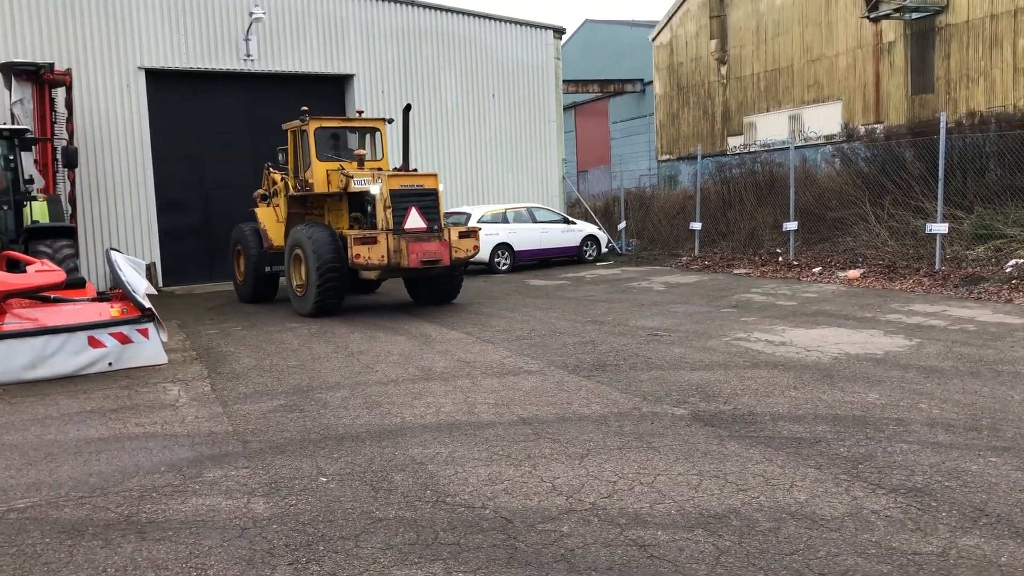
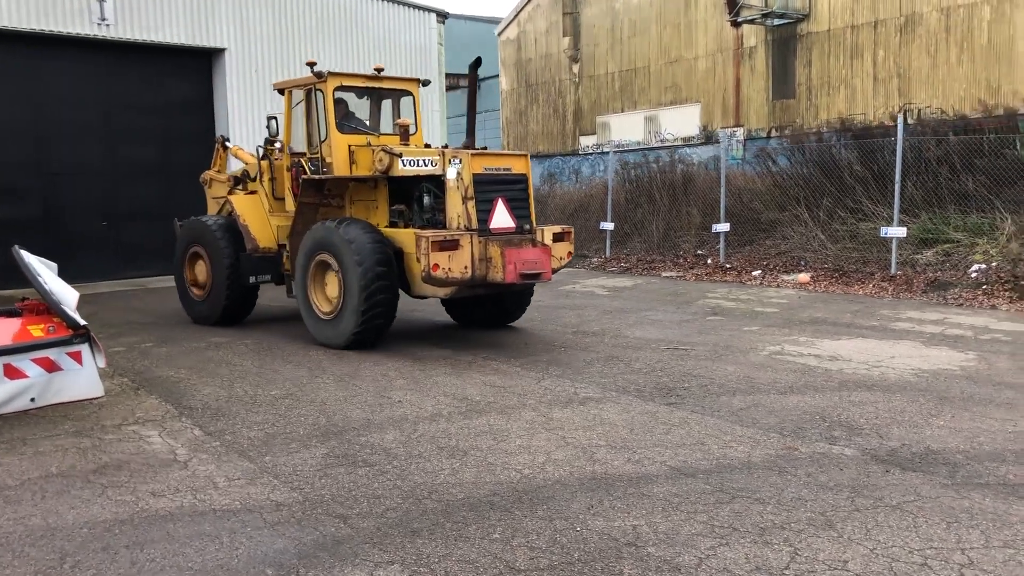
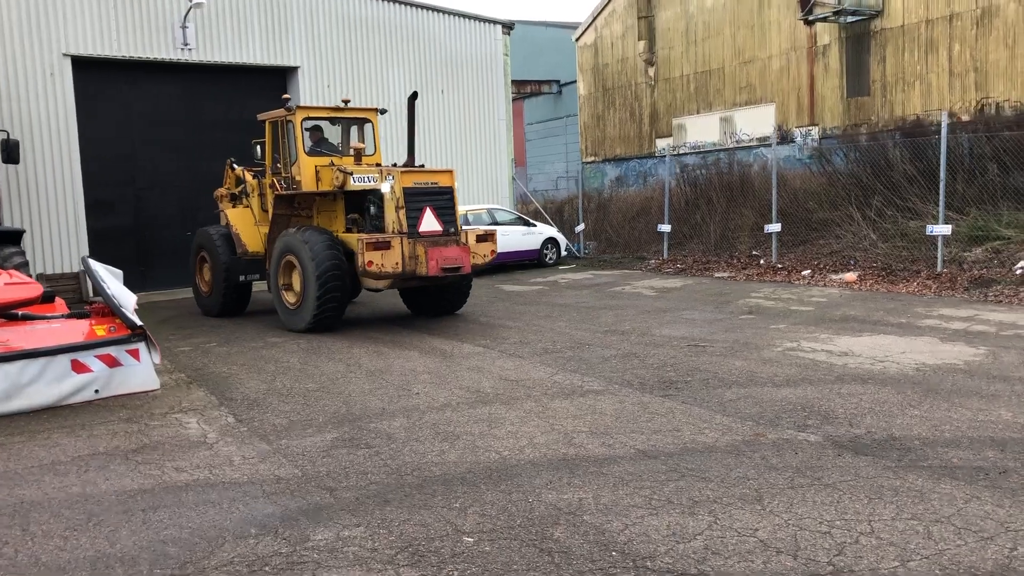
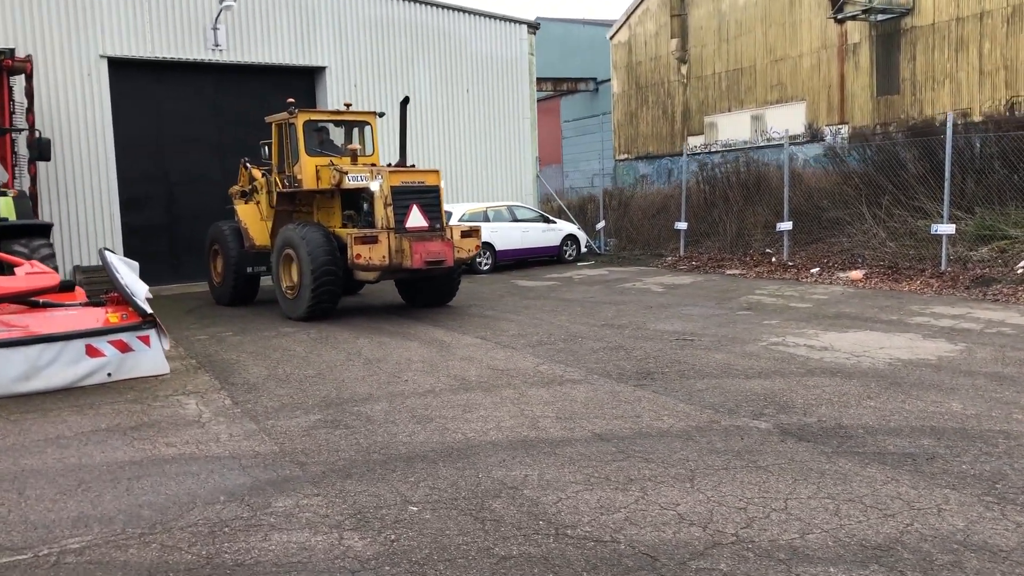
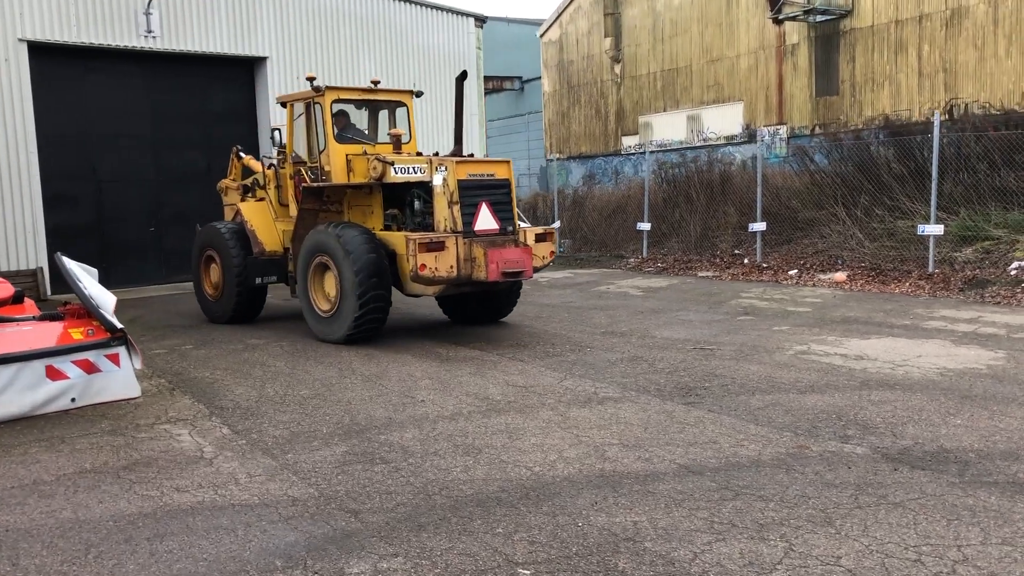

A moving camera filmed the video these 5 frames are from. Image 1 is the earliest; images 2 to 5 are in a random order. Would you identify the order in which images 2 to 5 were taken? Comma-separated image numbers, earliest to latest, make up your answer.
4, 3, 5, 2
